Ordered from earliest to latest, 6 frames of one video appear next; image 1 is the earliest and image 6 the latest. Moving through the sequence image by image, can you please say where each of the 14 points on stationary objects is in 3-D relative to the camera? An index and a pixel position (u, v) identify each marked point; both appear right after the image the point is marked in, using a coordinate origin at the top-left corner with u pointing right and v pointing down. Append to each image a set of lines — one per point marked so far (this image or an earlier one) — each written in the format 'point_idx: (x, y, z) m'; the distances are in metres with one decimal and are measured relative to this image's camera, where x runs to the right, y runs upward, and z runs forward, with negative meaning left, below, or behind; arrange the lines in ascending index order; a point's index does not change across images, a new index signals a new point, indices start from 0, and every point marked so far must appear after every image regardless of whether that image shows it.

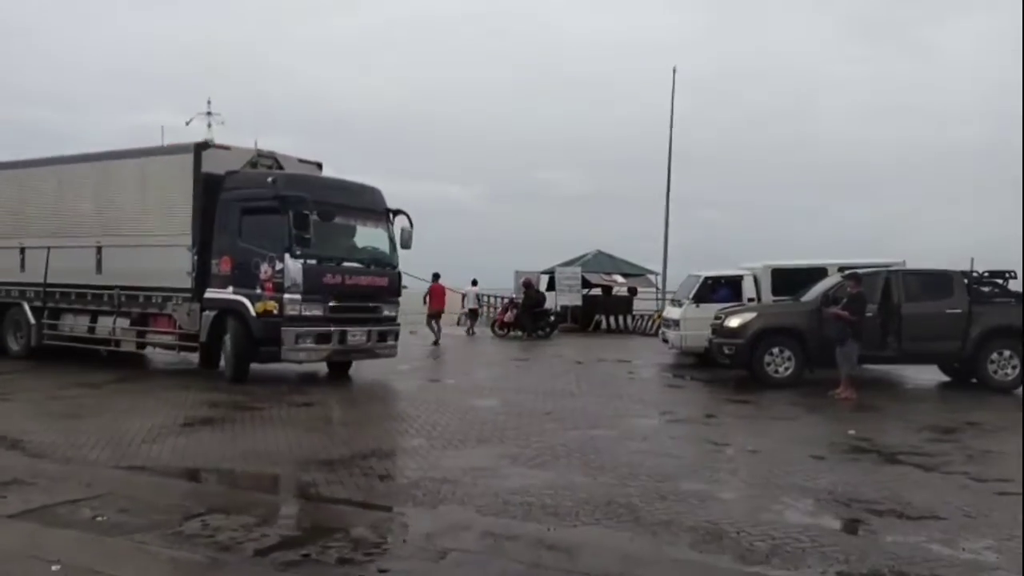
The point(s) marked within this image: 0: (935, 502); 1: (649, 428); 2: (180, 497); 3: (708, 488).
0: (+3.3, -1.7, +7.2) m
1: (+1.6, -1.6, +10.5) m
2: (-2.5, -1.6, +7.1) m
3: (+1.6, -1.6, +7.6) m
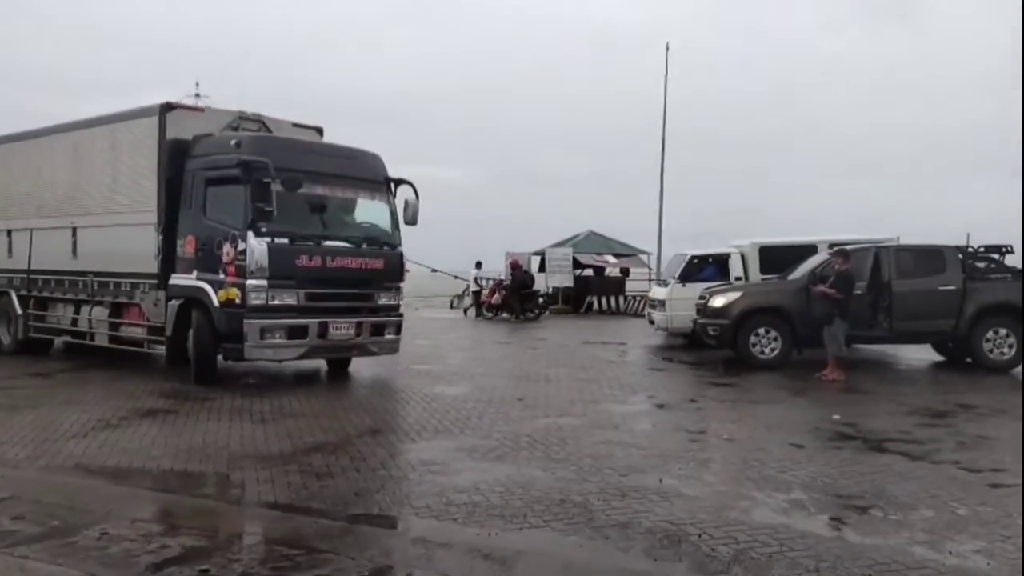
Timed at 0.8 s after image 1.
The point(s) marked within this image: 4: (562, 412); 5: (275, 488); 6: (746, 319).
0: (+2.9, -1.5, +6.6) m
1: (+1.2, -1.3, +9.9) m
2: (-2.9, -1.5, +6.5) m
3: (+1.2, -1.4, +6.9) m
4: (+0.5, -1.3, +10.0) m
5: (-1.7, -1.4, +6.8) m
6: (+3.7, -0.5, +14.7) m
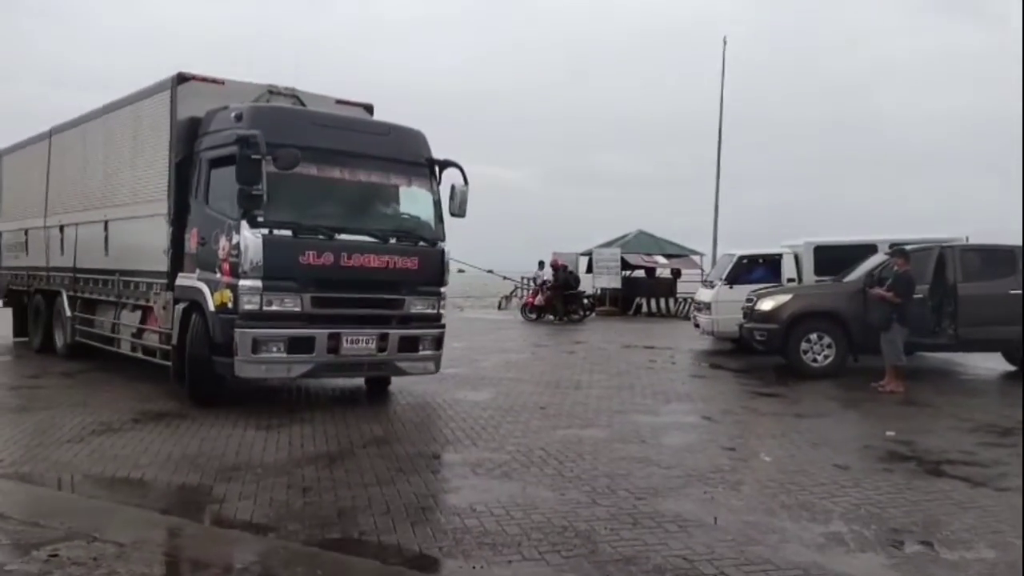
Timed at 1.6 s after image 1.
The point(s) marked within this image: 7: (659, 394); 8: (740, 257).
0: (+2.9, -1.5, +5.7) m
1: (+1.4, -1.4, +9.1) m
2: (-2.9, -1.4, +6.0) m
3: (+1.2, -1.5, +6.2) m
4: (+0.7, -1.3, +9.3) m
5: (-1.7, -1.4, +6.2) m
6: (+4.2, -0.5, +13.8) m
7: (+1.8, -1.3, +11.5) m
8: (+4.1, +0.6, +16.8) m
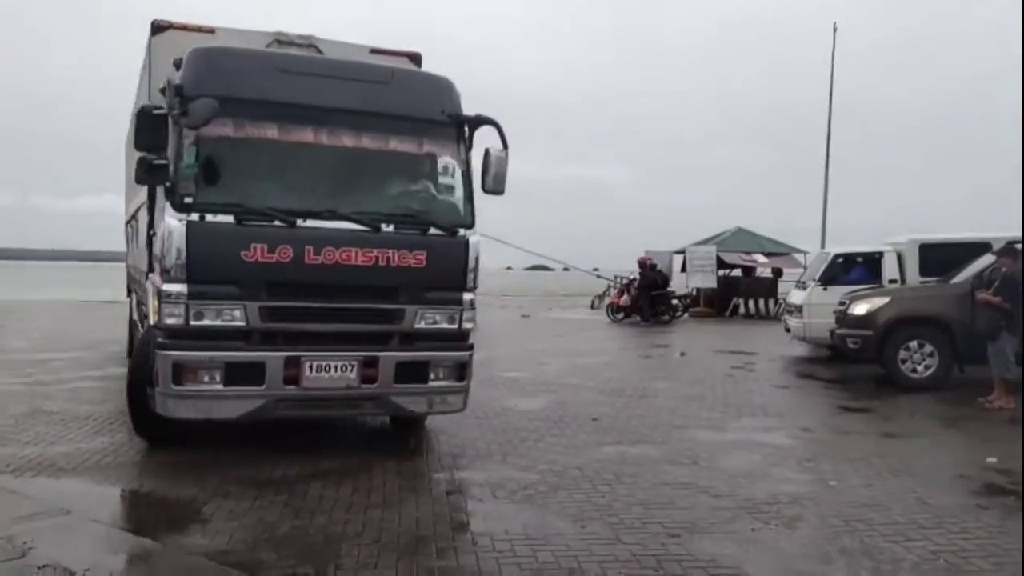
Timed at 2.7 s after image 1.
0: (+2.9, -1.5, +4.6) m
1: (+1.7, -1.4, +8.2) m
2: (-2.9, -1.4, +5.5) m
3: (+1.2, -1.5, +5.3) m
4: (+1.1, -1.4, +8.4) m
5: (-1.7, -1.4, +5.6) m
6: (+5.1, -0.6, +12.5) m
7: (+2.4, -1.3, +10.4) m
8: (+5.3, +0.5, +15.5) m
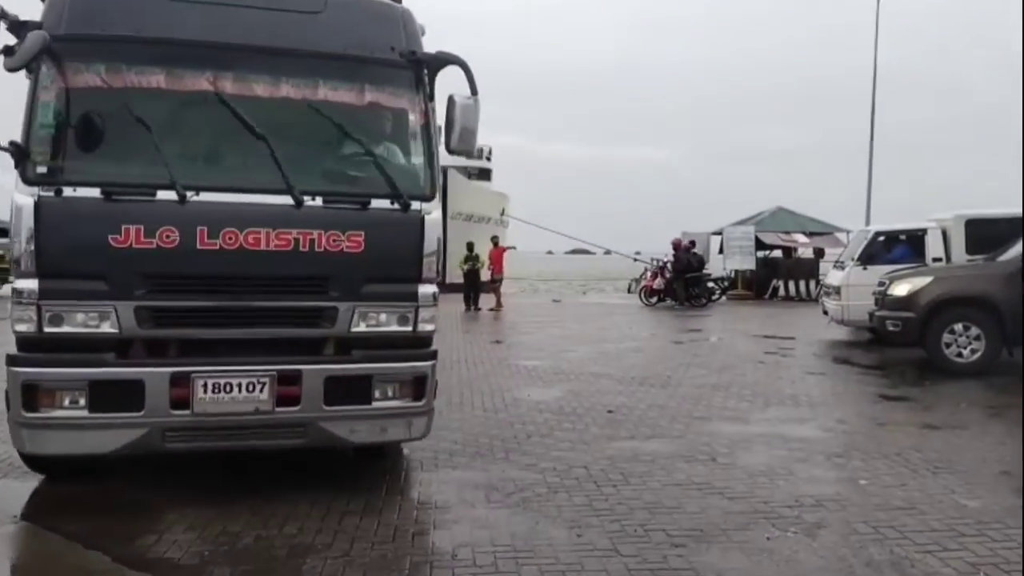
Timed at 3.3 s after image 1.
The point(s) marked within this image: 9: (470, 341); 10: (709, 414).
0: (+2.7, -1.4, +4.0) m
1: (+1.8, -1.2, +7.6) m
2: (-2.9, -1.4, +5.1) m
3: (+1.2, -1.4, +4.7) m
4: (+1.2, -1.2, +7.8) m
5: (-1.7, -1.3, +5.2) m
6: (+5.3, -0.3, +11.7) m
7: (+2.6, -1.1, +9.8) m
8: (+5.7, +0.8, +14.7) m
9: (-0.7, -0.9, +15.6) m
10: (+1.8, -1.2, +8.7) m
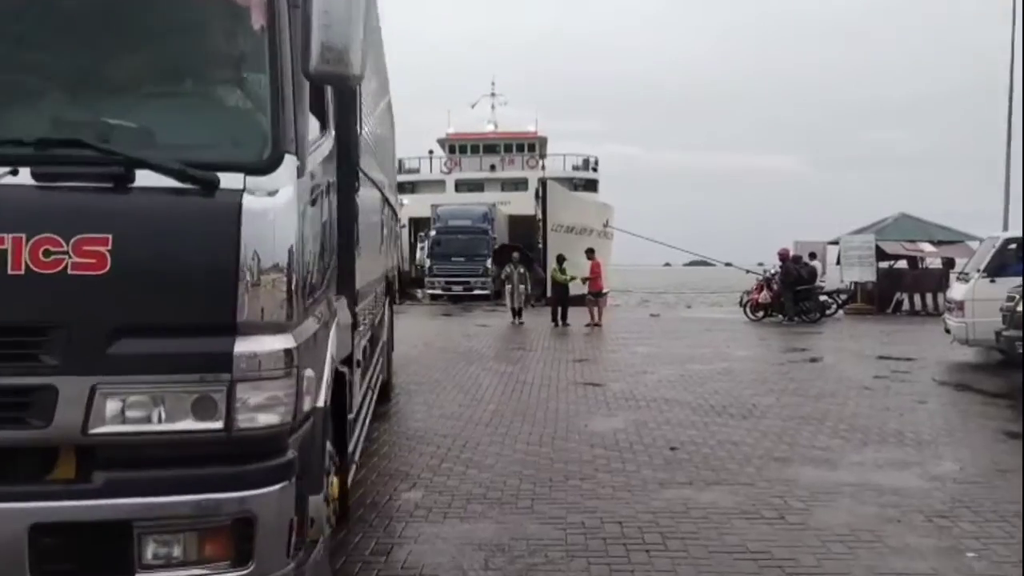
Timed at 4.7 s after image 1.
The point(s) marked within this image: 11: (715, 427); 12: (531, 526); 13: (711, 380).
0: (+2.5, -1.5, +2.6) m
1: (+2.0, -1.4, +6.3) m
2: (-3.0, -1.5, +4.4) m
3: (+1.0, -1.5, +3.5) m
4: (+1.5, -1.3, +6.6) m
5: (-1.8, -1.4, +4.3) m
6: (+6.0, -0.5, +9.9) m
7: (+3.1, -1.3, +8.4) m
8: (+6.8, +0.6, +12.9) m
9: (+0.6, -1.1, +14.5) m
10: (+2.2, -1.3, +7.4) m
11: (+1.9, -1.3, +8.4) m
12: (+0.1, -1.4, +5.5) m
13: (+2.5, -1.2, +11.7) m
